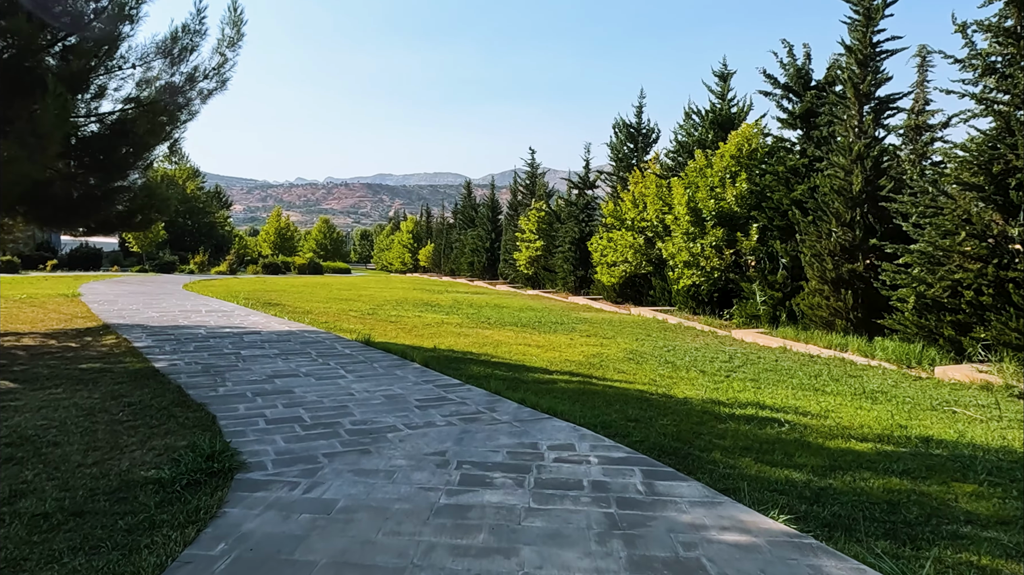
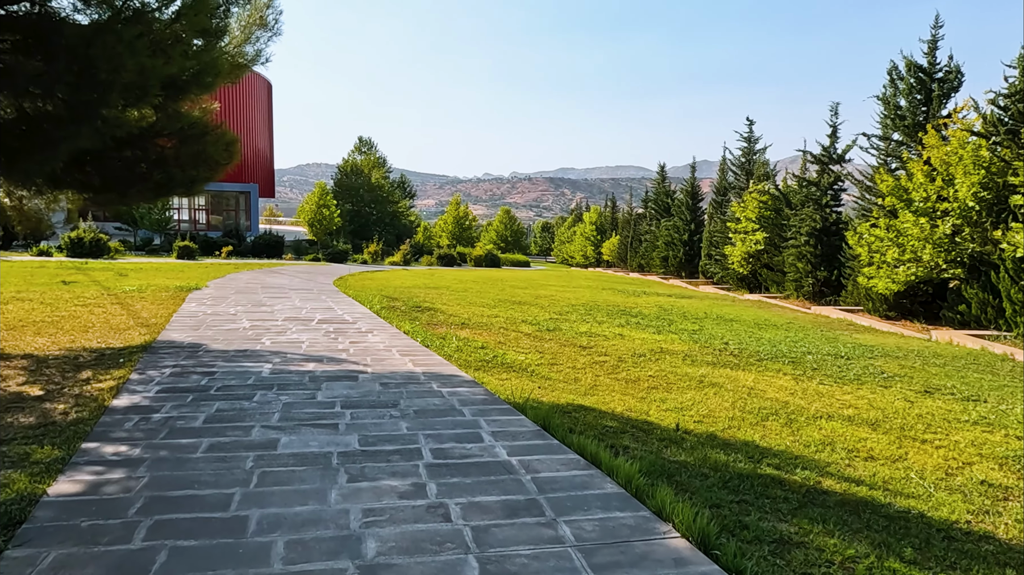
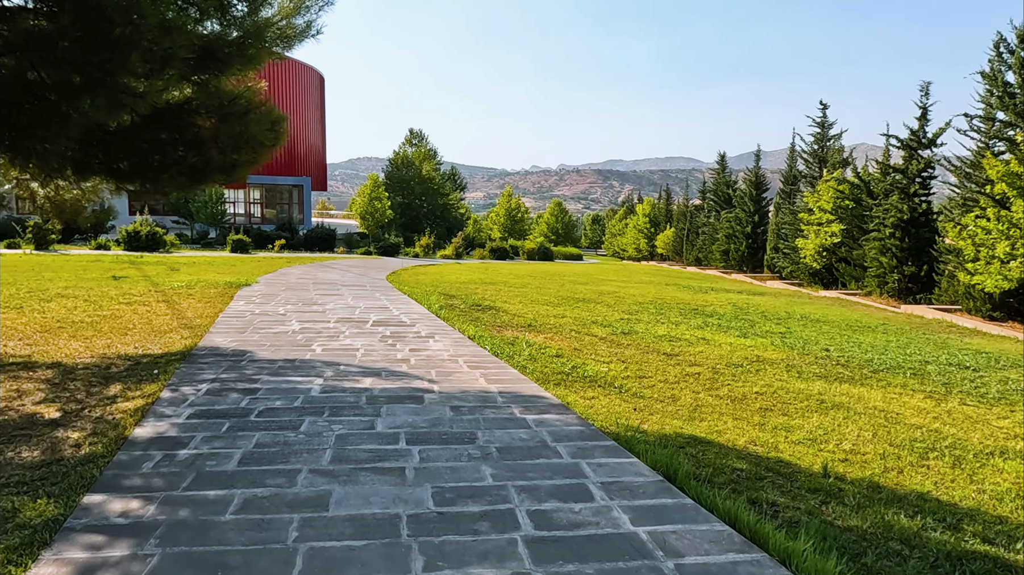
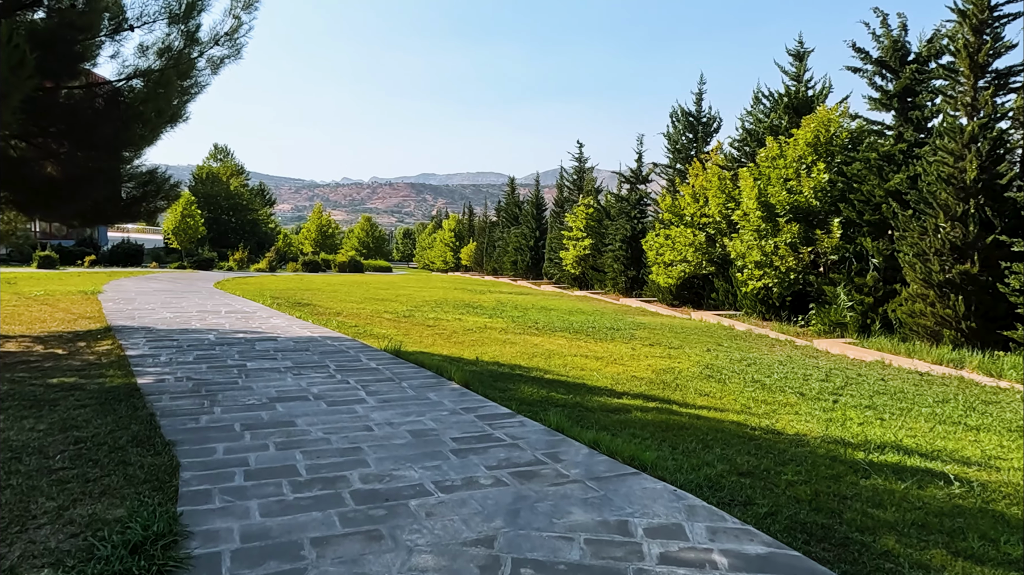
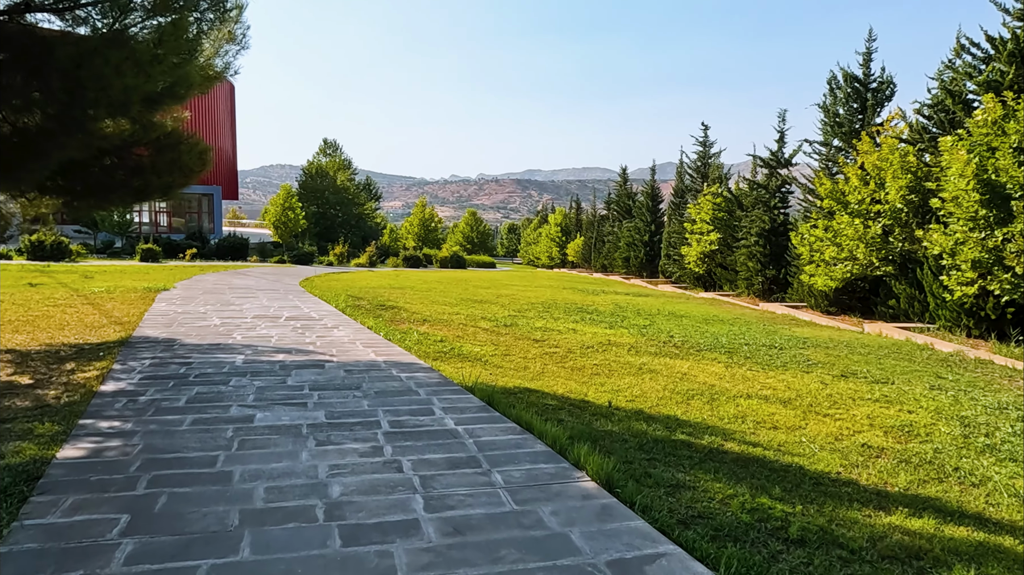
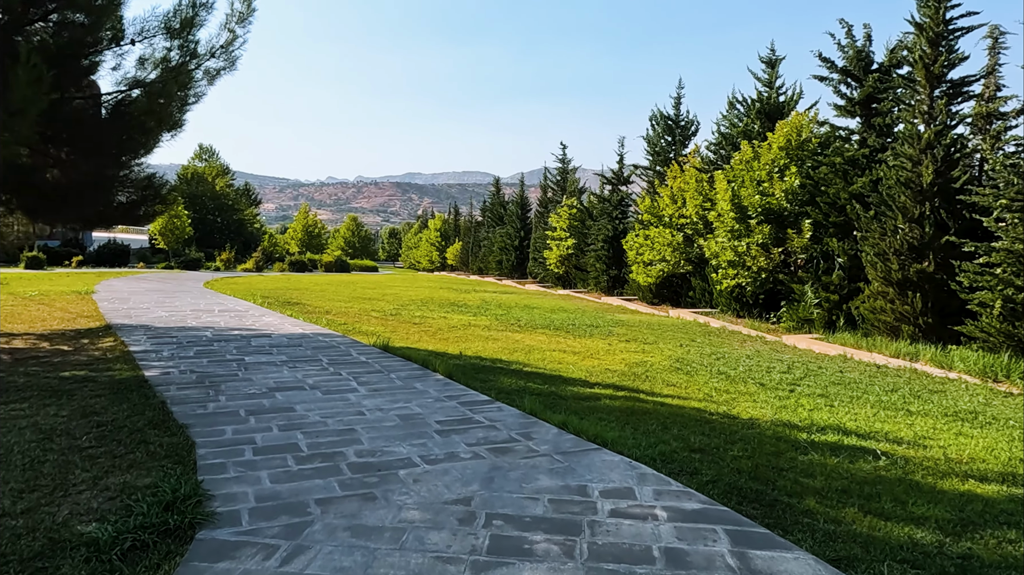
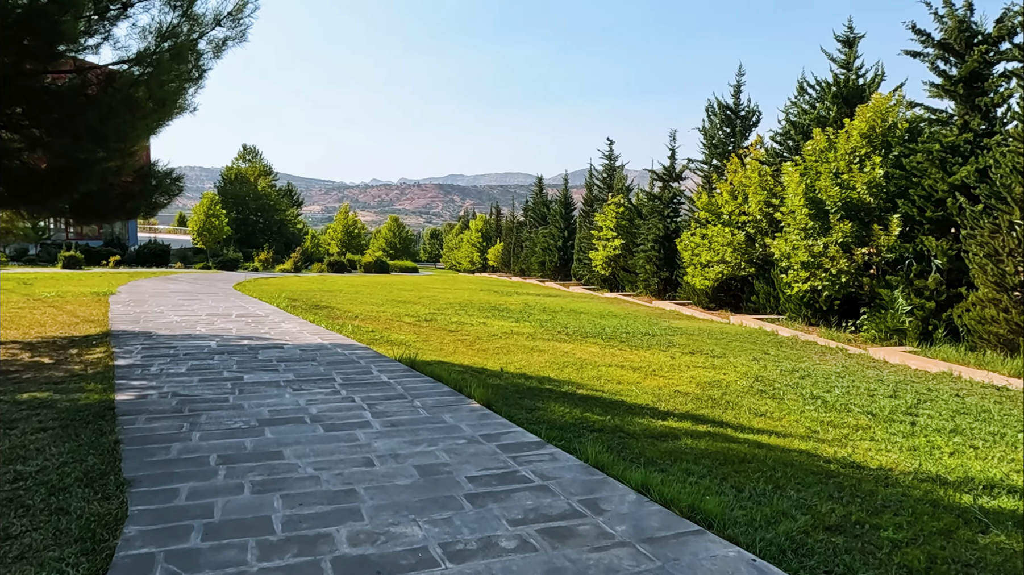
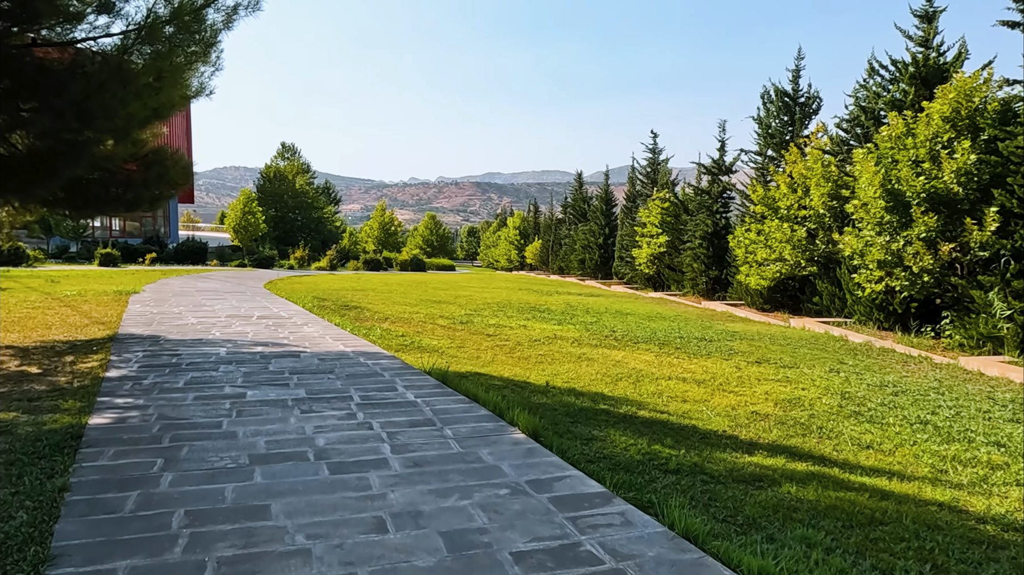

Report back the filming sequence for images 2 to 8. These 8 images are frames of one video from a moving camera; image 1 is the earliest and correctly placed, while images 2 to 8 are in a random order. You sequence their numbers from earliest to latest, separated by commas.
6, 4, 7, 8, 5, 2, 3
